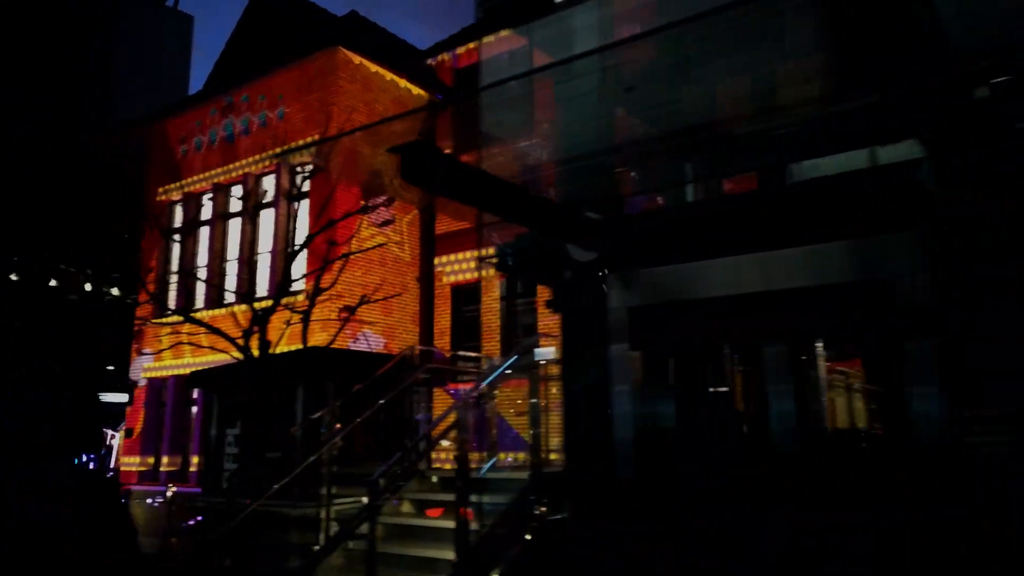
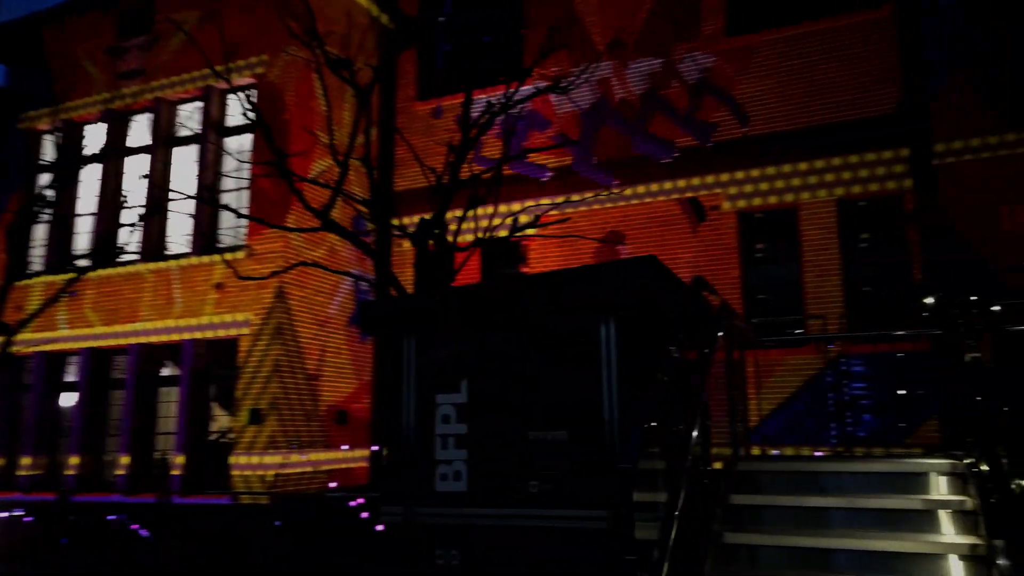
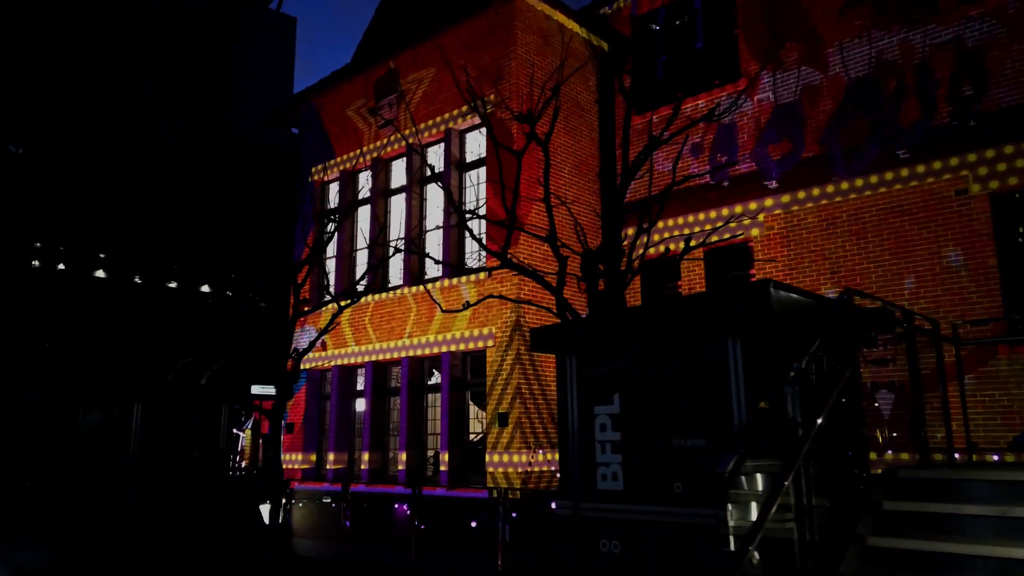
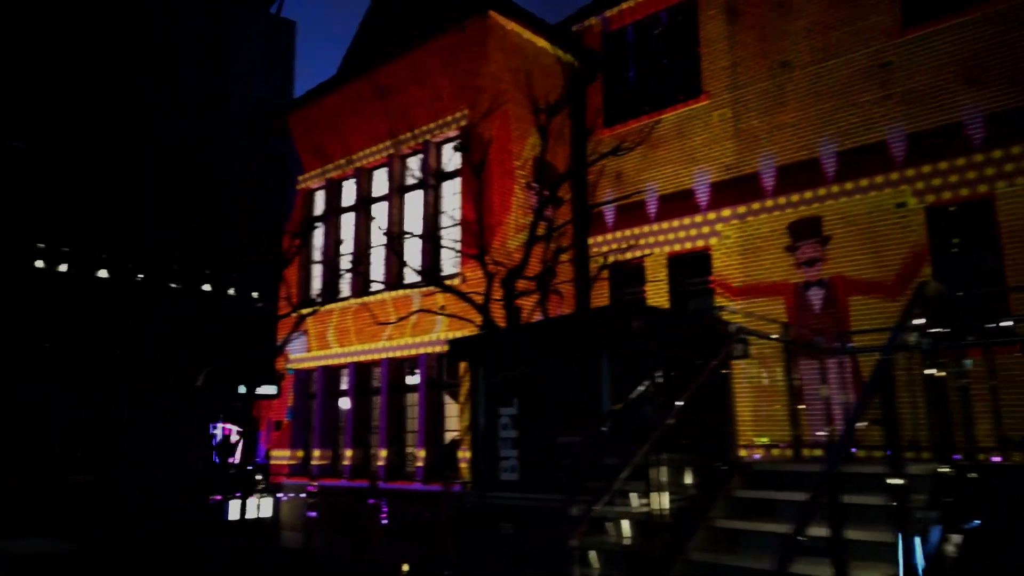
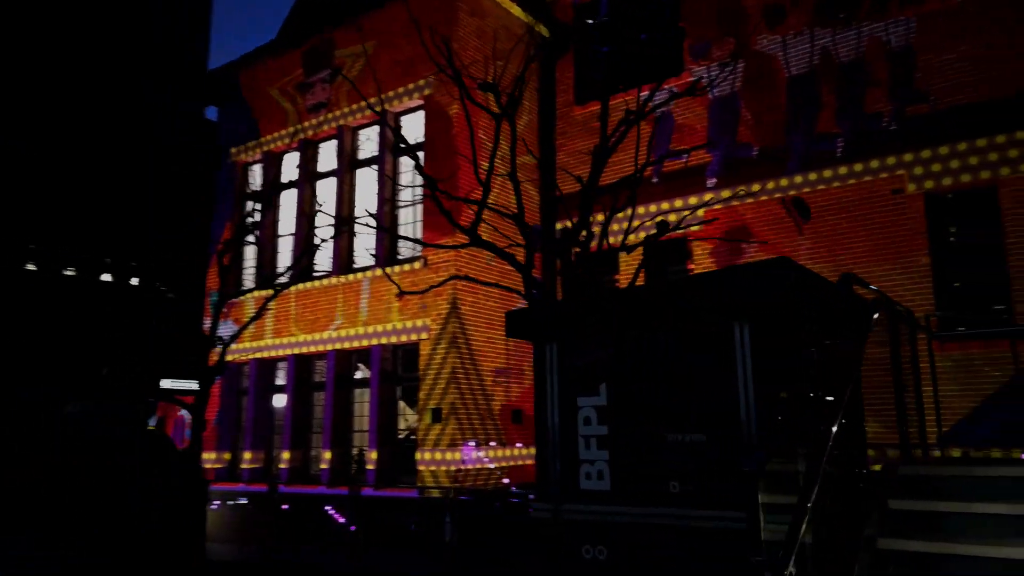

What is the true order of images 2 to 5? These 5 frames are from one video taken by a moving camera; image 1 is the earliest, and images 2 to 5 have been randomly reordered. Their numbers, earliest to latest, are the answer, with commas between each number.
4, 3, 5, 2
